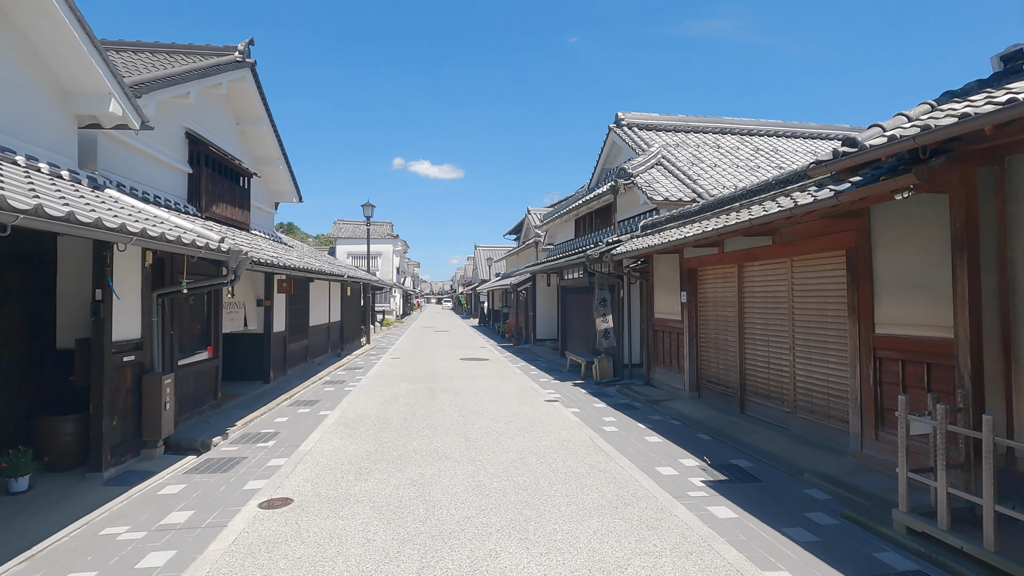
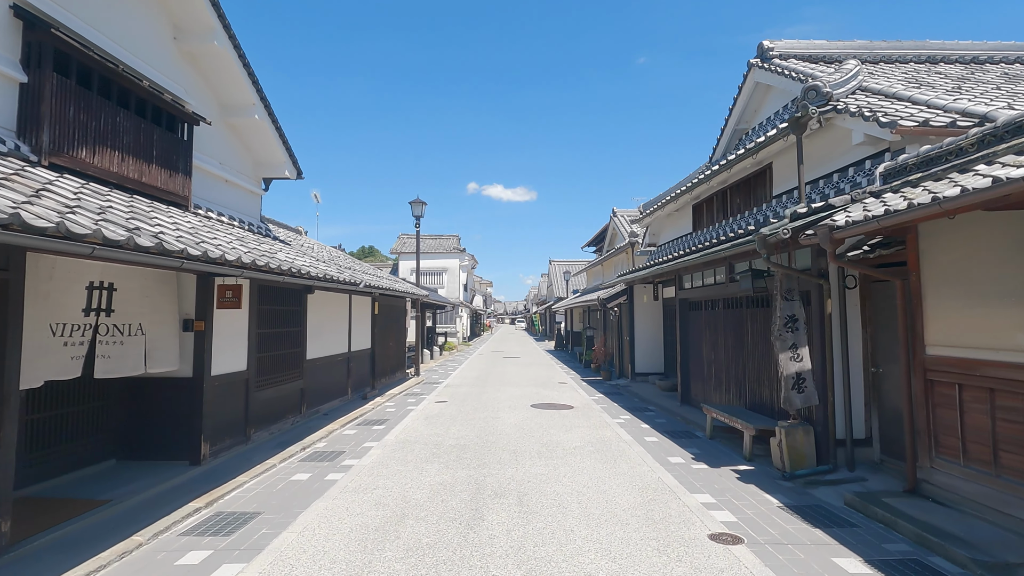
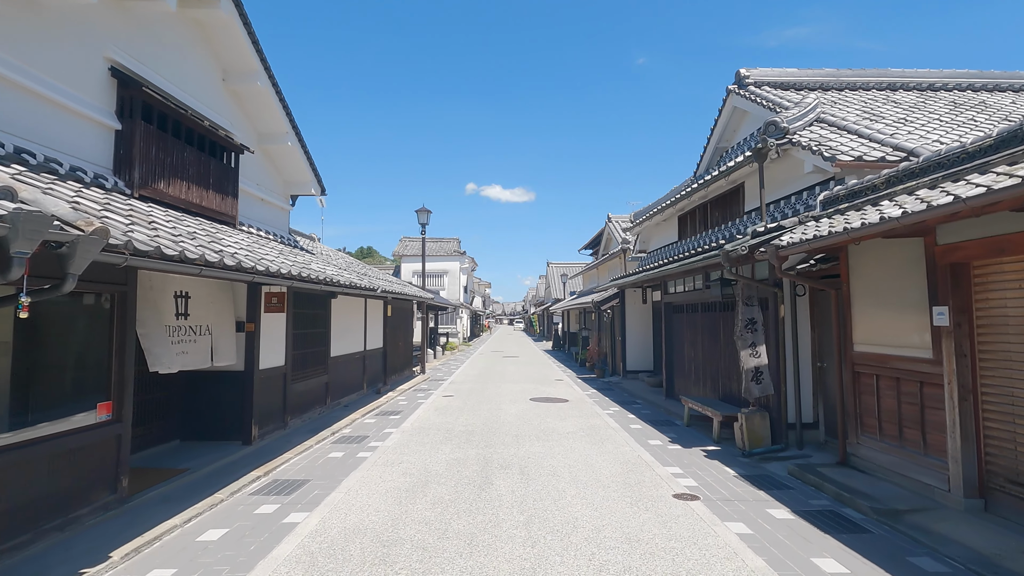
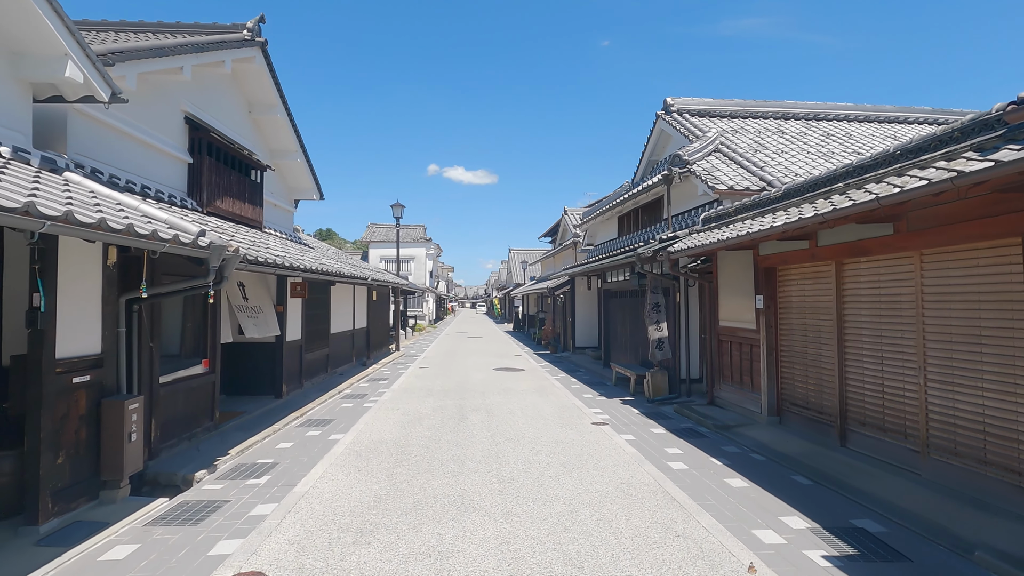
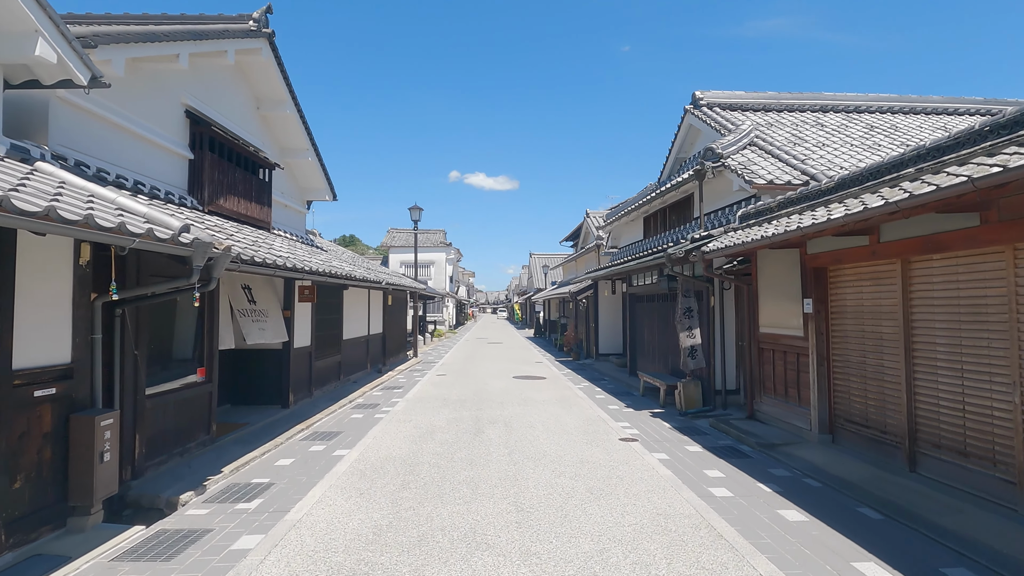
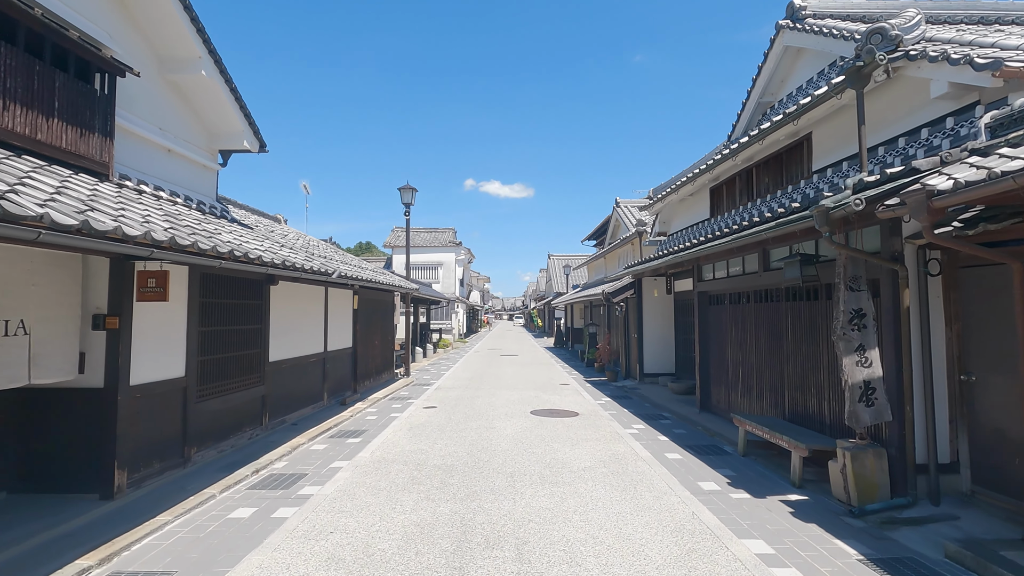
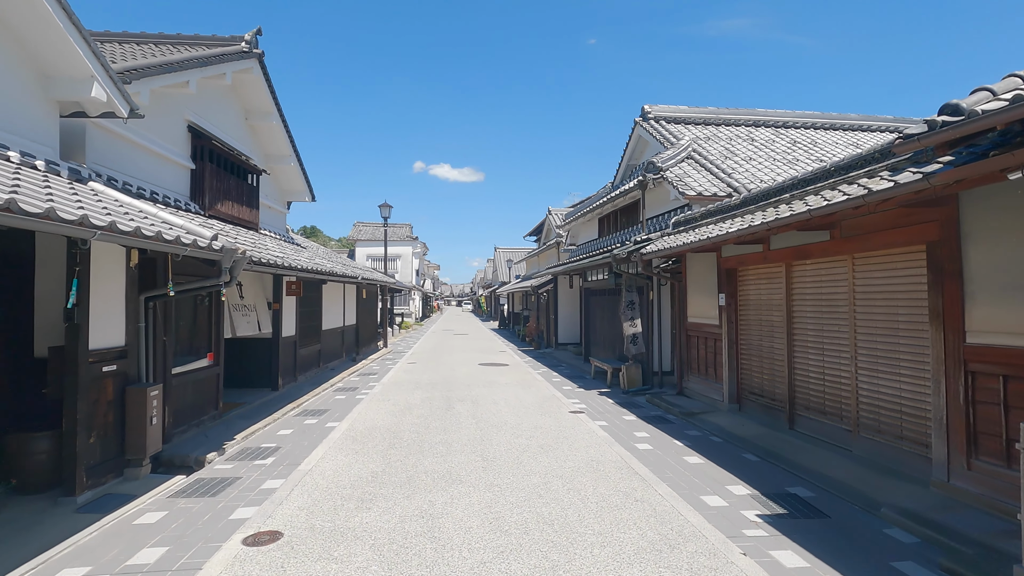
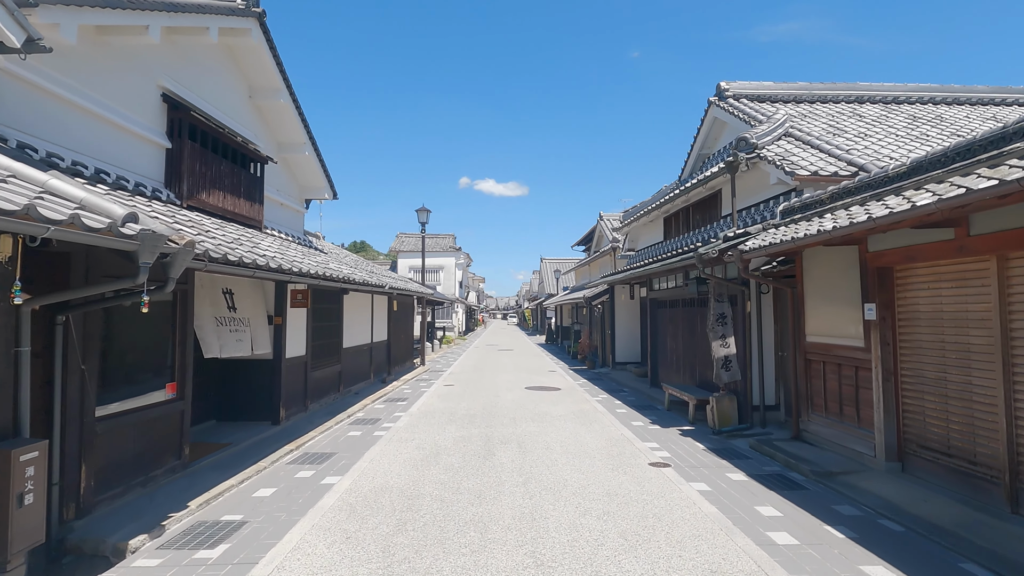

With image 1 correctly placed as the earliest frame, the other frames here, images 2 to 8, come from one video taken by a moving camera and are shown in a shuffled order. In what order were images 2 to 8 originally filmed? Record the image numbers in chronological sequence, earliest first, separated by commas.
7, 4, 5, 8, 3, 2, 6
